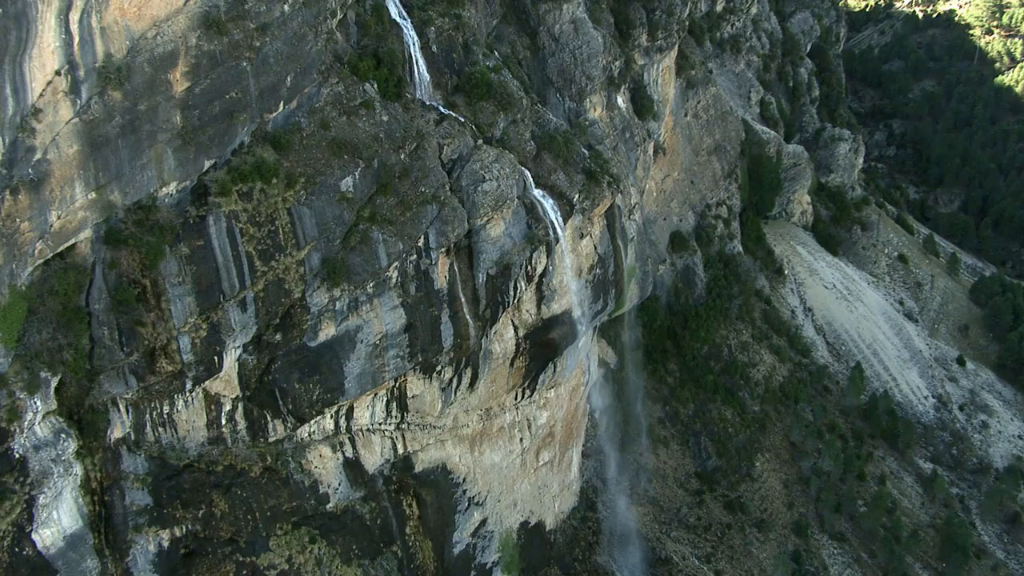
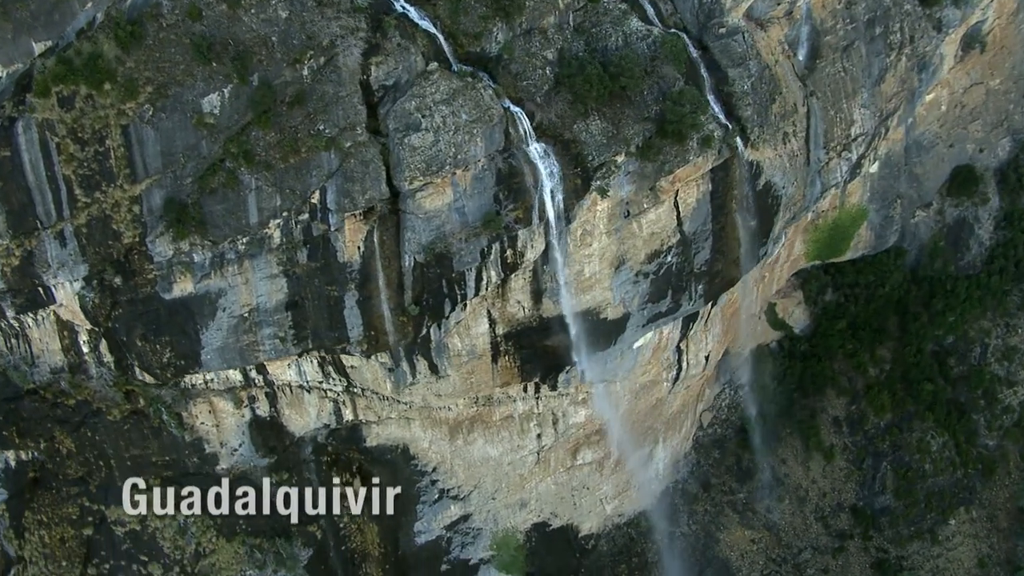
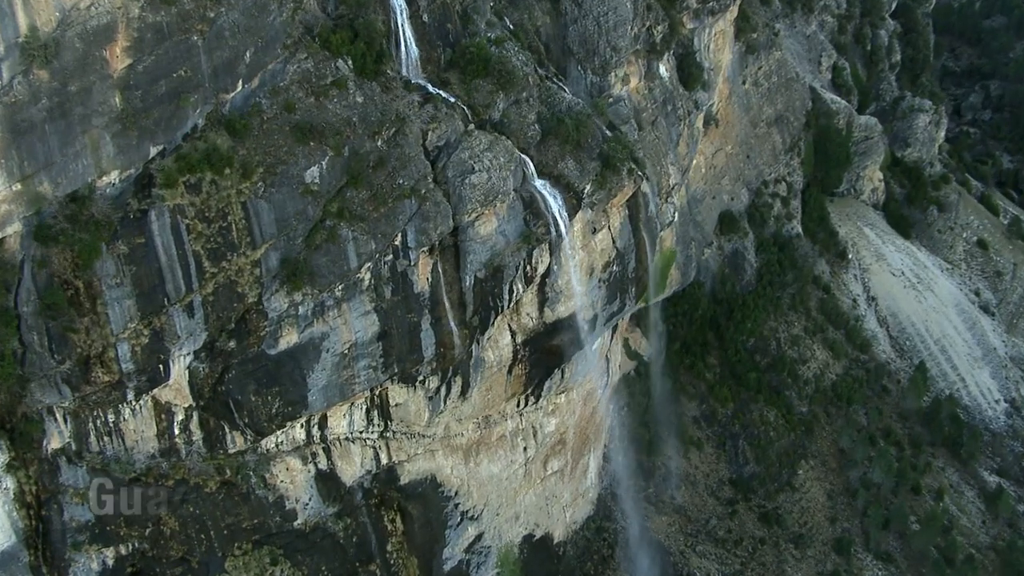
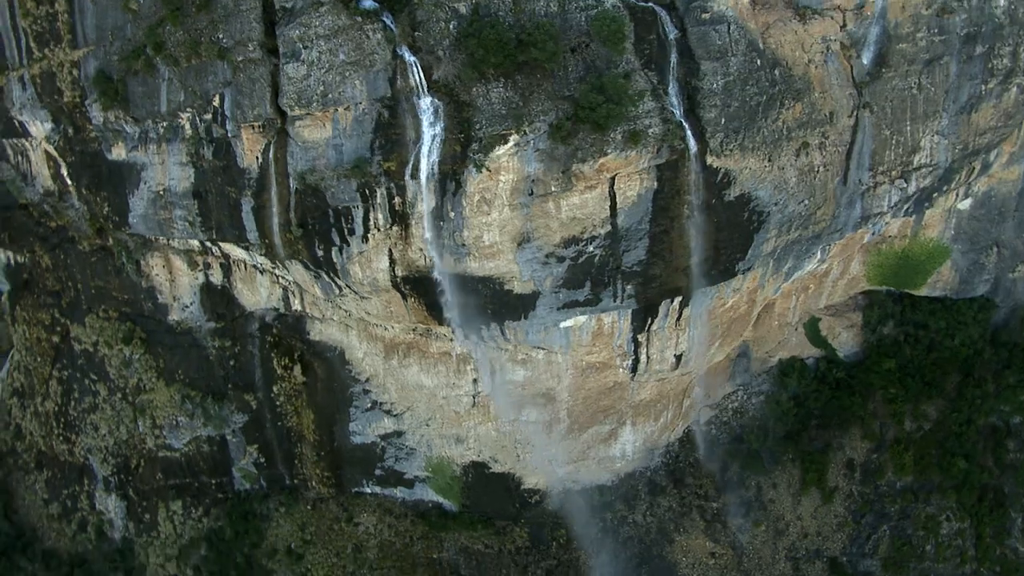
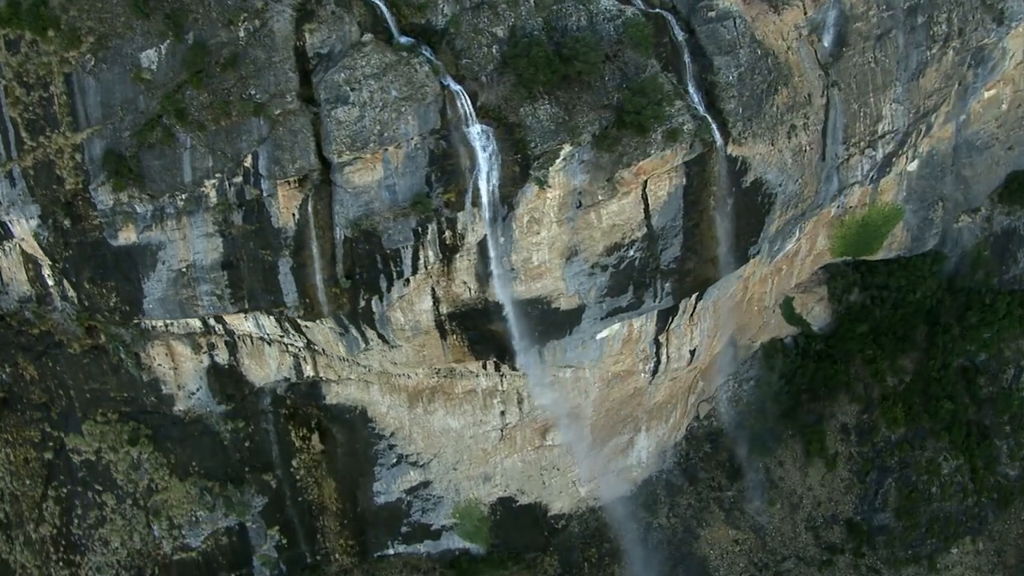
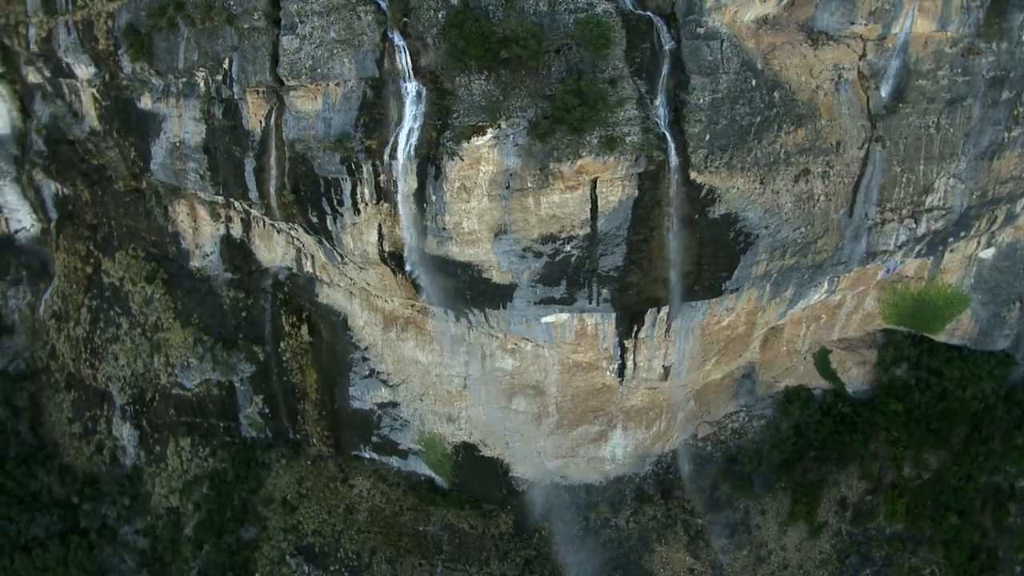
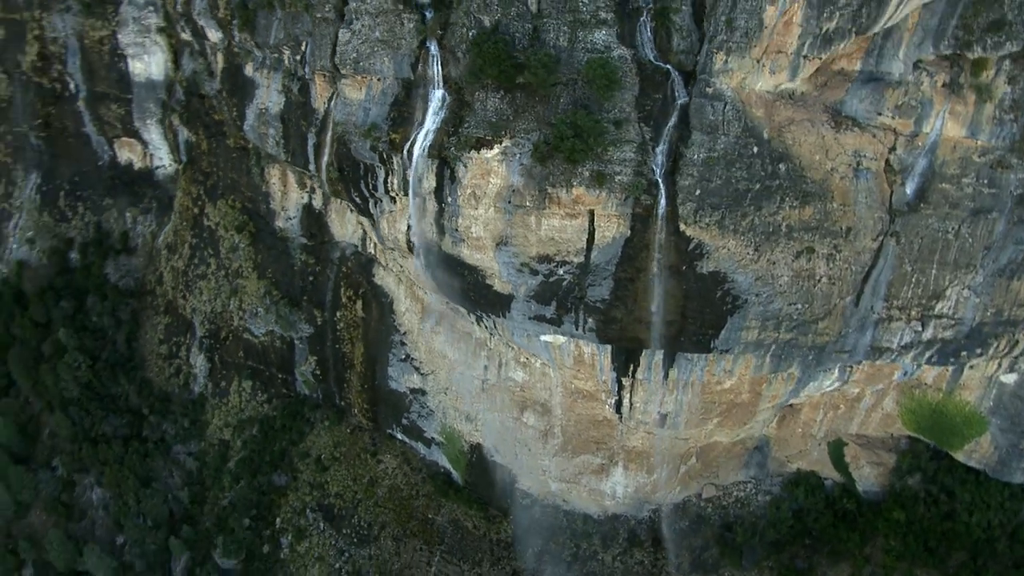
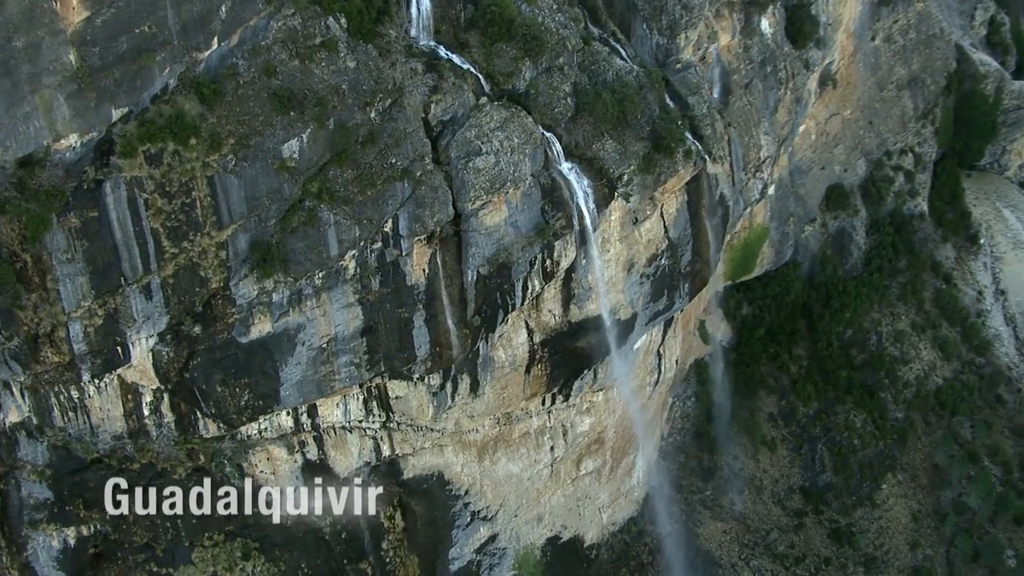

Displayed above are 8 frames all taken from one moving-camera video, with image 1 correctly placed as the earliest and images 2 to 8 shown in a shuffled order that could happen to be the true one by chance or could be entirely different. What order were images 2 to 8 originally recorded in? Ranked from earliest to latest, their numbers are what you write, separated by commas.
3, 8, 2, 5, 4, 6, 7
